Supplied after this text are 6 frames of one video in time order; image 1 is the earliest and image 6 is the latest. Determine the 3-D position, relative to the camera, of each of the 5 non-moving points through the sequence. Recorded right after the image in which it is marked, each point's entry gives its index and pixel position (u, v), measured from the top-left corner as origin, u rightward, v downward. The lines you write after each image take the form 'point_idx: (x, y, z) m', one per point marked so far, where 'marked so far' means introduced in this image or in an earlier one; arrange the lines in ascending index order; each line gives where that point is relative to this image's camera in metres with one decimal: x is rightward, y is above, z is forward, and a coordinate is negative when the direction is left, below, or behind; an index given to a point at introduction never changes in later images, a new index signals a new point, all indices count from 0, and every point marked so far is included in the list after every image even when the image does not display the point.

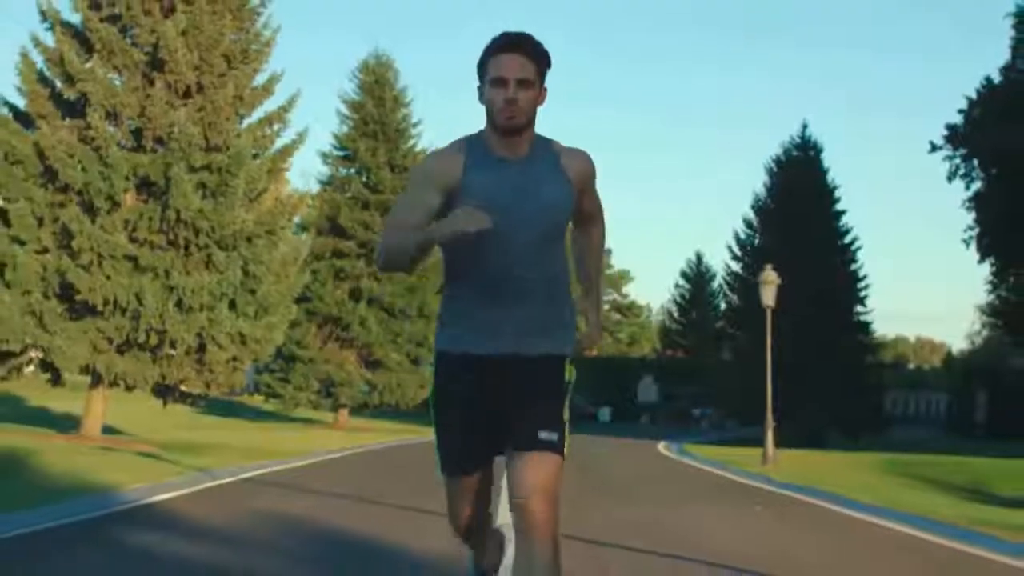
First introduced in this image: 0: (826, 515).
0: (+4.3, -3.0, +19.3) m
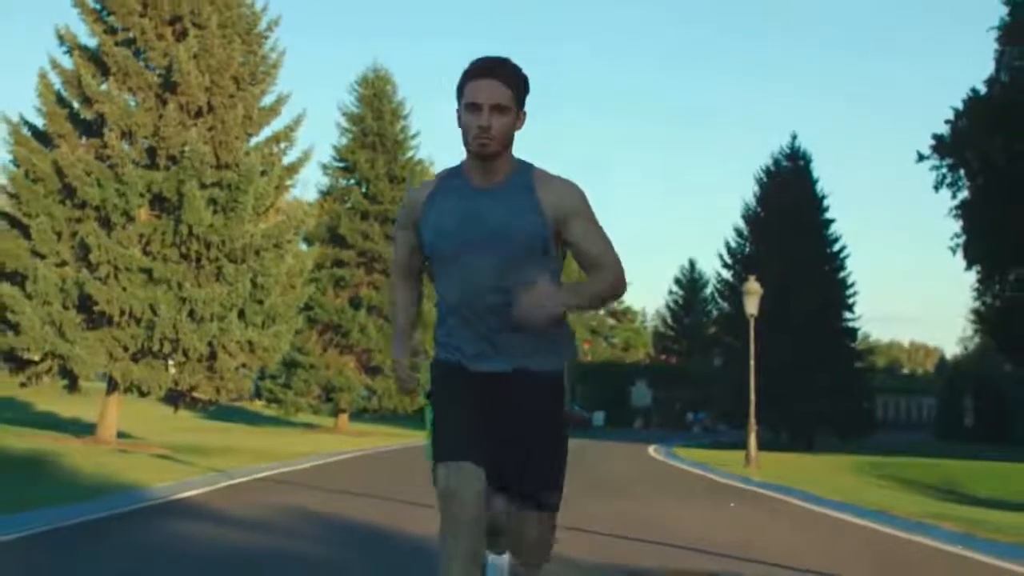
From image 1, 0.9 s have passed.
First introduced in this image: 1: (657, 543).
0: (+4.2, -3.2, +20.5) m
1: (+1.6, -2.5, +14.7) m
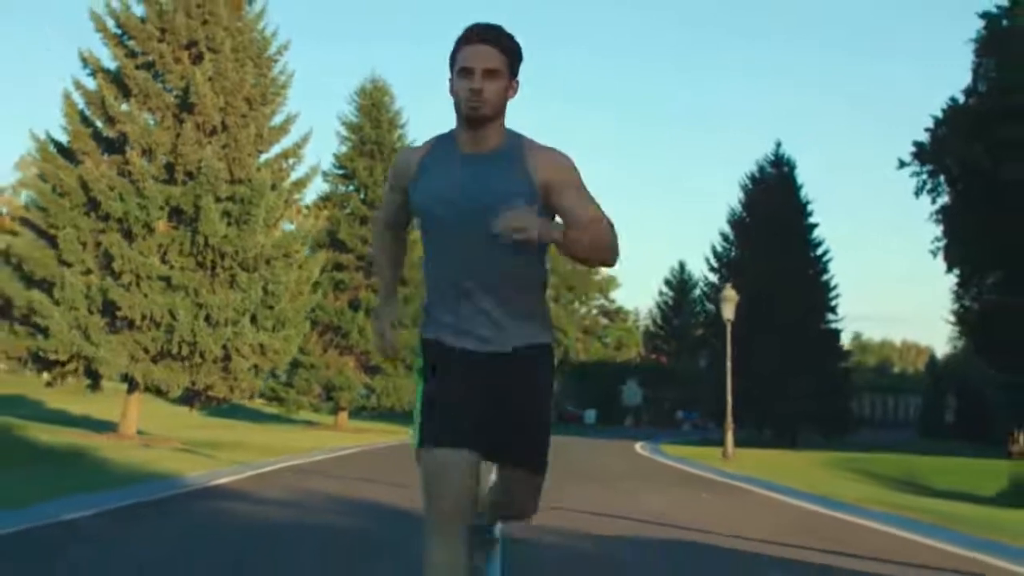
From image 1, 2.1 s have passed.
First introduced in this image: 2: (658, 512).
0: (+4.1, -3.3, +22.5) m
1: (+1.5, -2.7, +16.6) m
2: (+2.0, -3.0, +19.1) m
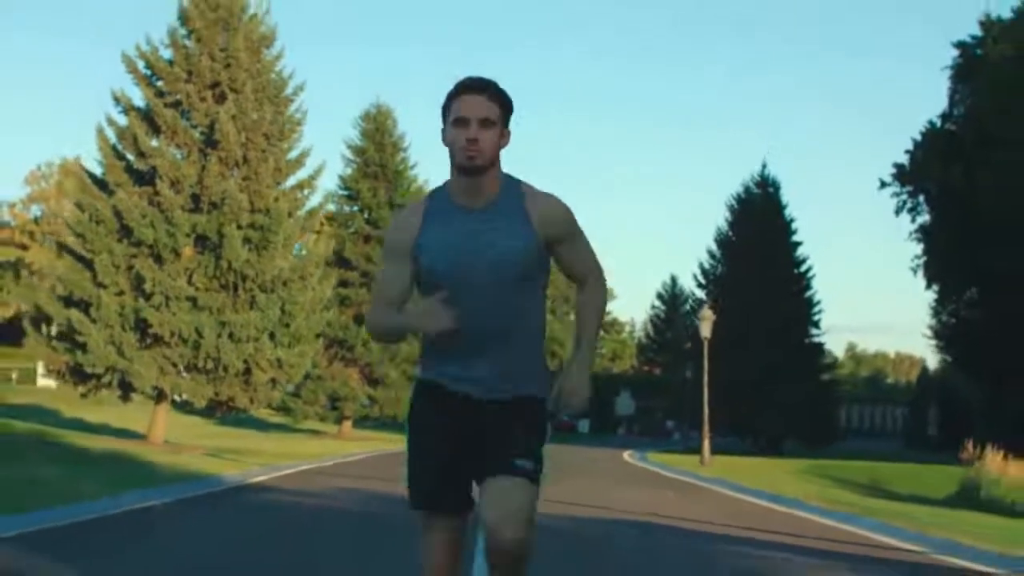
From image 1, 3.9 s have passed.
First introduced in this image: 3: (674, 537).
0: (+4.0, -3.7, +25.1) m
1: (+1.4, -3.0, +19.3) m
2: (+1.9, -3.3, +21.8) m
3: (+1.8, -2.7, +15.5) m
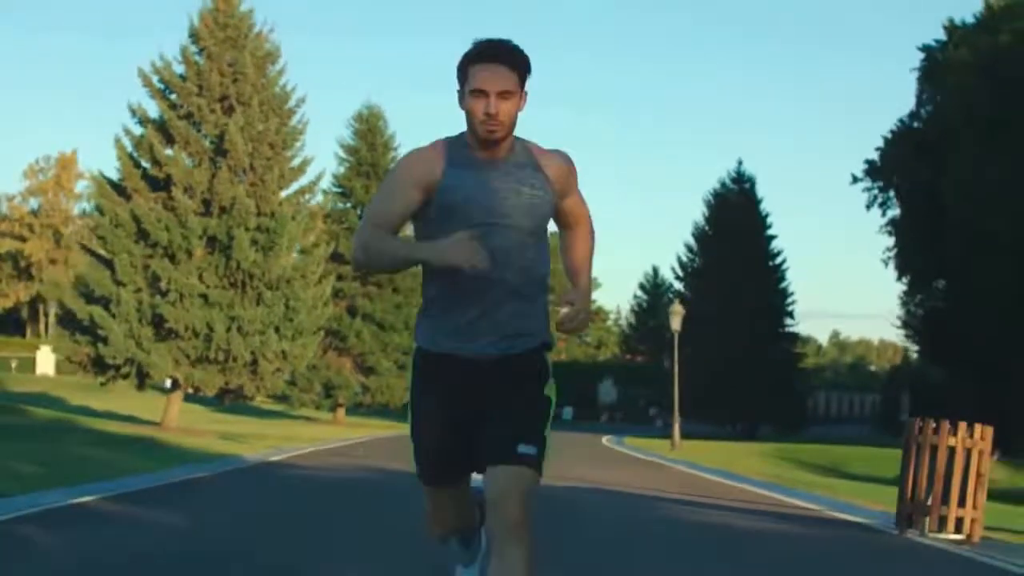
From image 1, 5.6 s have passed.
0: (+3.7, -3.7, +27.9) m
1: (+1.2, -3.1, +22.0) m
2: (+1.6, -3.4, +24.5) m
3: (+1.6, -2.7, +18.2) m
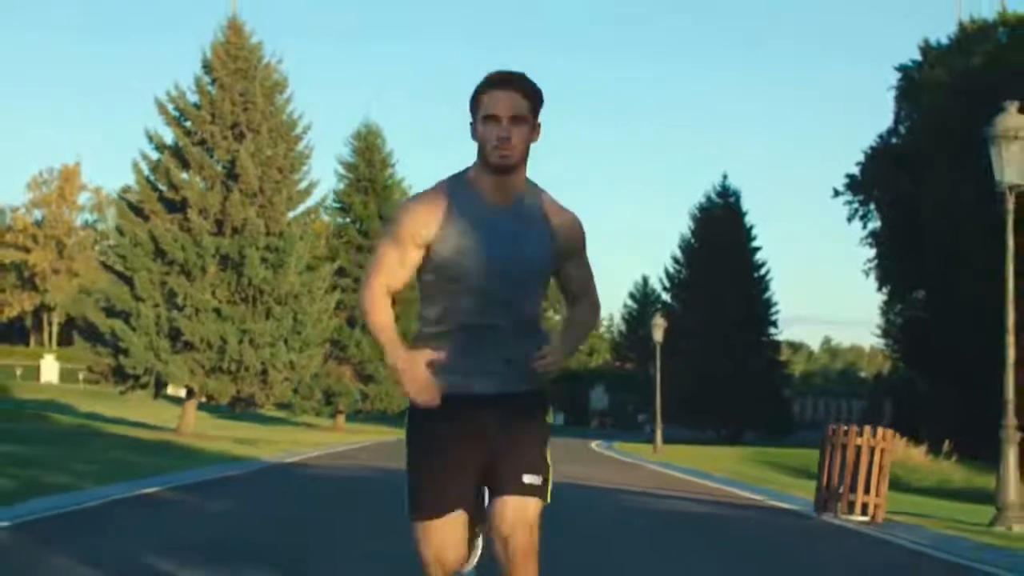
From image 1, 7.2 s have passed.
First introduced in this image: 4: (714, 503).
0: (+3.6, -4.0, +30.3) m
1: (+1.0, -3.4, +24.3) m
2: (+1.5, -3.7, +26.9) m
3: (+1.5, -3.0, +20.6) m
4: (+2.7, -3.0, +19.5) m
